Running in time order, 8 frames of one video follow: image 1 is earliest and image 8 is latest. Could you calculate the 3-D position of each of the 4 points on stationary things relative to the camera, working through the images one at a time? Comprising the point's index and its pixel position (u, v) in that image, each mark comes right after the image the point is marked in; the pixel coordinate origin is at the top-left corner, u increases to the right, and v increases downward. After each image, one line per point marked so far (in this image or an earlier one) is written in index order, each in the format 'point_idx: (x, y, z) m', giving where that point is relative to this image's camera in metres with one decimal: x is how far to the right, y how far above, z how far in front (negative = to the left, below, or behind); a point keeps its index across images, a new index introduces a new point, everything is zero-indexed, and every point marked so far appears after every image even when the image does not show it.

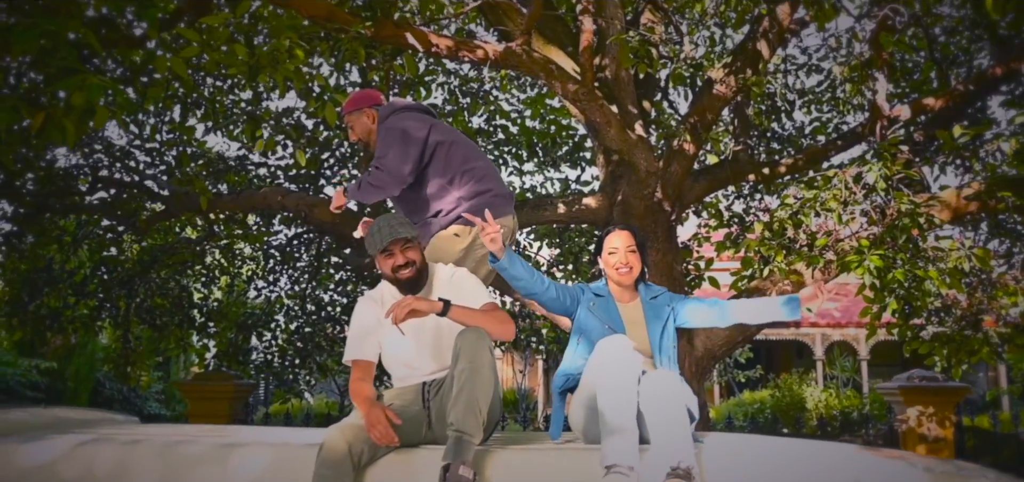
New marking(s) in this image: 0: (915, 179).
0: (+2.9, +0.4, +5.8) m
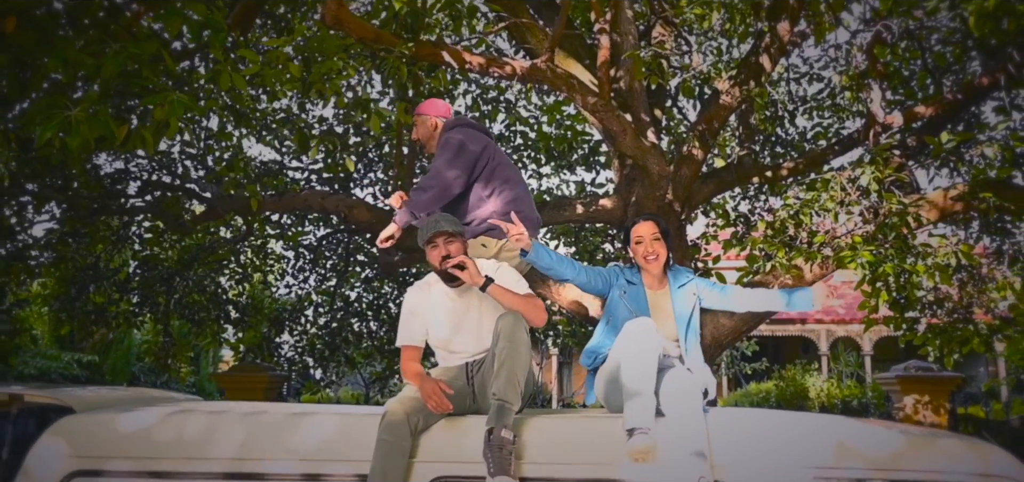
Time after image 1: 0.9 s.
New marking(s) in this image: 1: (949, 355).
0: (+3.1, +0.5, +6.3) m
1: (+3.8, -1.0, +7.0) m
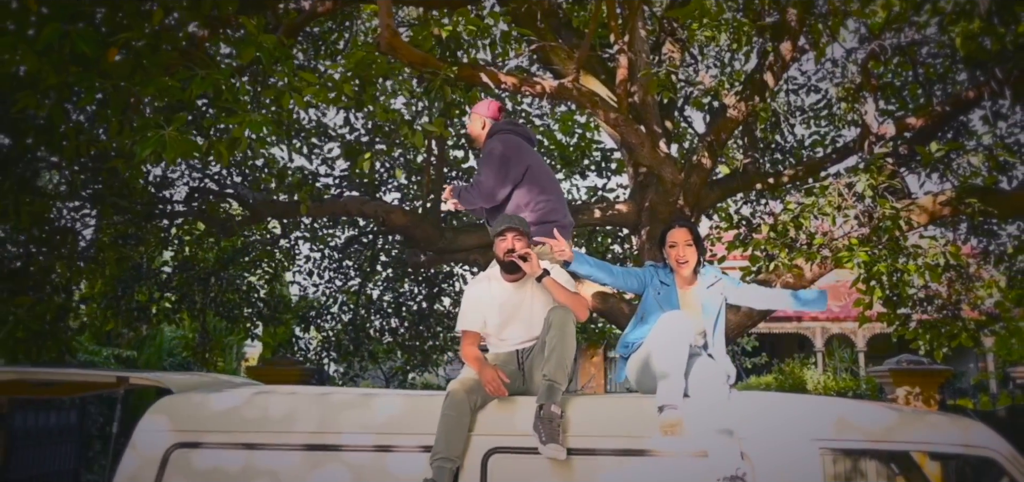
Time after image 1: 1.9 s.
0: (+3.3, +0.4, +6.8) m
1: (+4.0, -1.0, +7.6) m
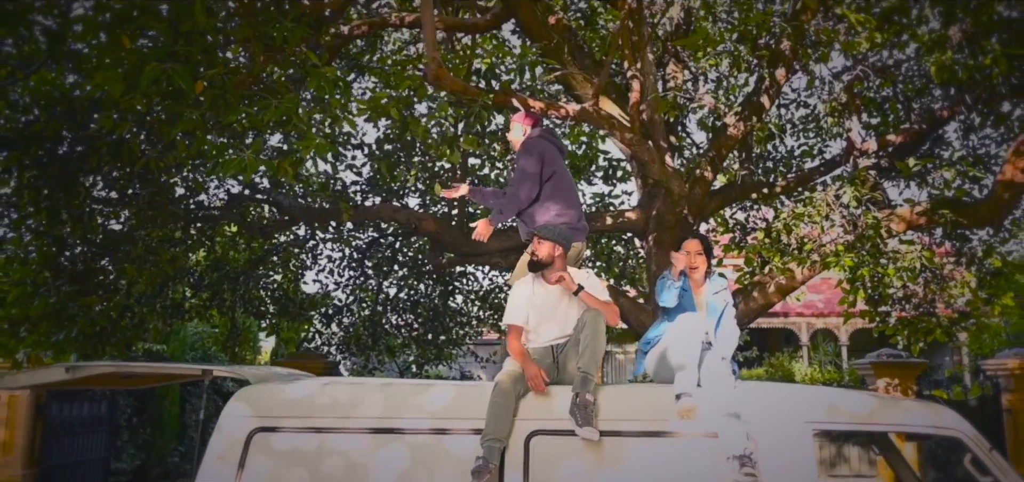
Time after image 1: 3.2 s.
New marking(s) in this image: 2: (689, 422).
0: (+3.4, +0.4, +7.6) m
1: (+4.1, -1.0, +8.4) m
2: (+1.0, -1.0, +4.6) m
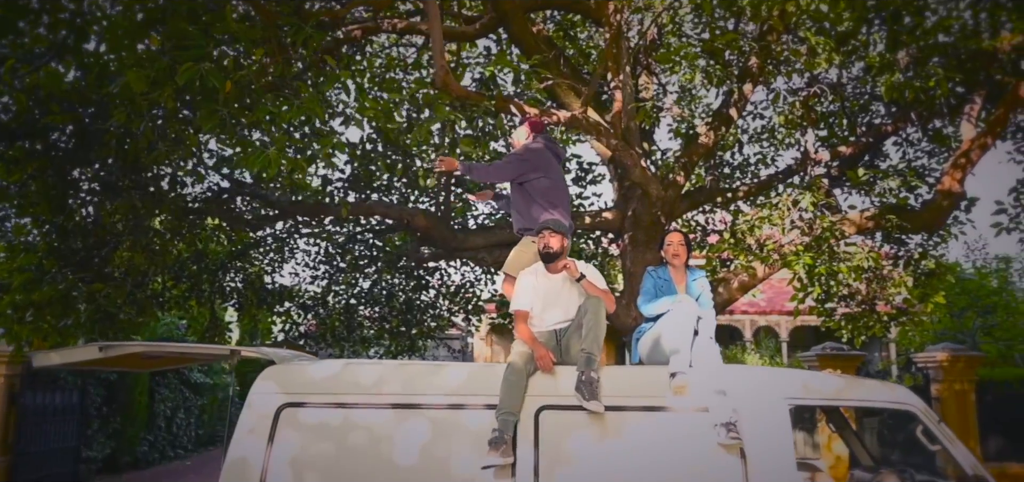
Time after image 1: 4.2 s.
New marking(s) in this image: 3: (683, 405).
0: (+3.3, +0.4, +8.3) m
1: (+3.9, -1.1, +9.2) m
2: (+1.1, -1.0, +5.1) m
3: (+1.1, -1.0, +5.1) m
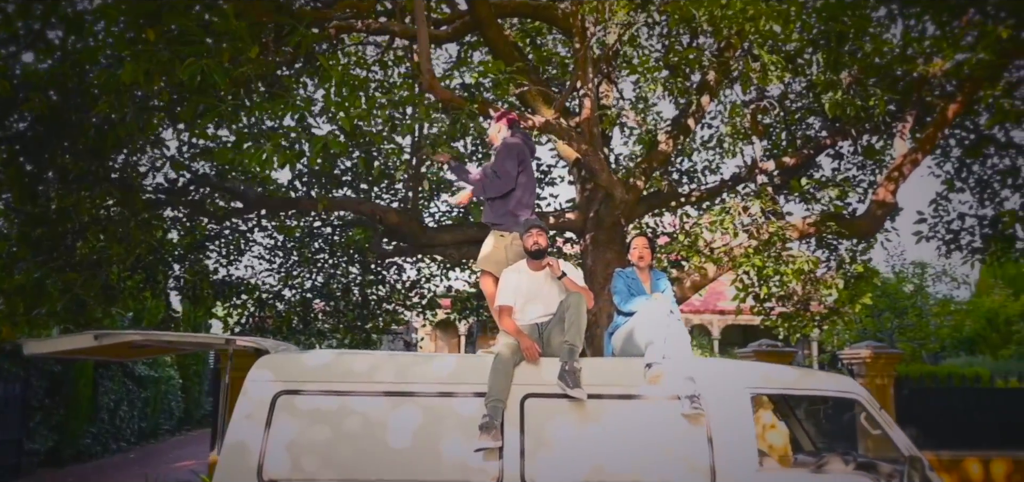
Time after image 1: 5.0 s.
0: (+2.9, +0.3, +9.0) m
1: (+3.4, -1.1, +9.9) m
2: (+1.0, -1.0, +5.6) m
3: (+1.0, -1.0, +5.6) m
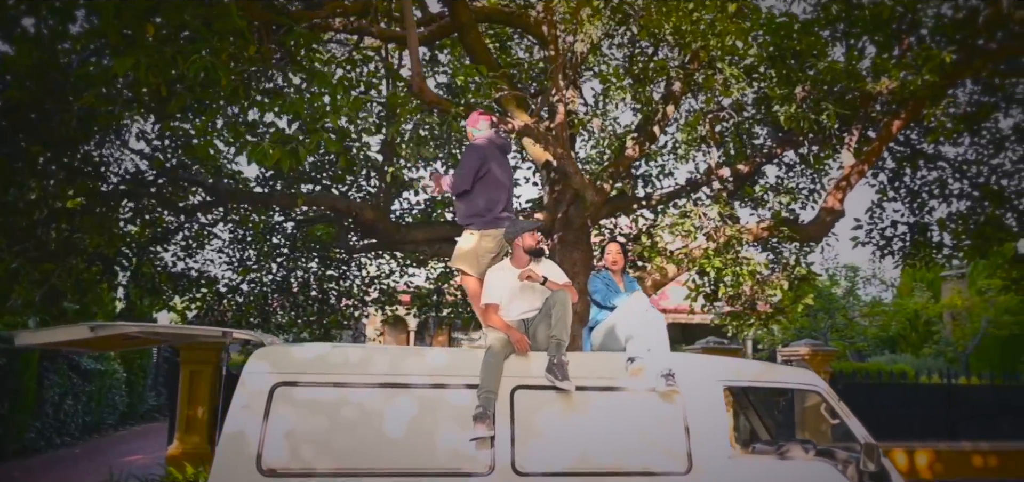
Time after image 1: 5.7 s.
0: (+2.6, +0.3, +9.5) m
1: (+3.0, -1.2, +10.4) m
2: (+0.9, -1.0, +6.0) m
3: (+0.9, -1.1, +5.9) m
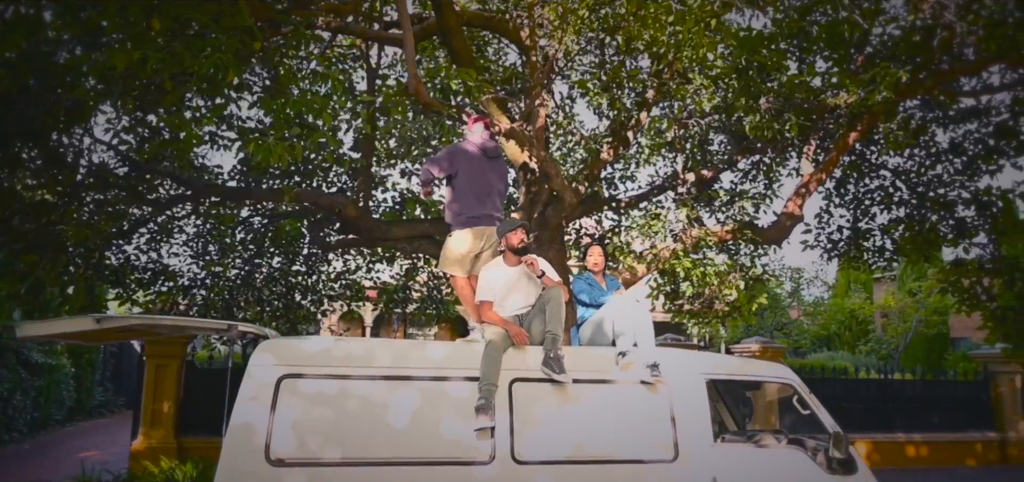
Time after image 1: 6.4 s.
0: (+2.3, +0.3, +10.0) m
1: (+2.5, -1.2, +10.9) m
2: (+0.9, -1.0, +6.3) m
3: (+0.9, -1.1, +6.3) m
